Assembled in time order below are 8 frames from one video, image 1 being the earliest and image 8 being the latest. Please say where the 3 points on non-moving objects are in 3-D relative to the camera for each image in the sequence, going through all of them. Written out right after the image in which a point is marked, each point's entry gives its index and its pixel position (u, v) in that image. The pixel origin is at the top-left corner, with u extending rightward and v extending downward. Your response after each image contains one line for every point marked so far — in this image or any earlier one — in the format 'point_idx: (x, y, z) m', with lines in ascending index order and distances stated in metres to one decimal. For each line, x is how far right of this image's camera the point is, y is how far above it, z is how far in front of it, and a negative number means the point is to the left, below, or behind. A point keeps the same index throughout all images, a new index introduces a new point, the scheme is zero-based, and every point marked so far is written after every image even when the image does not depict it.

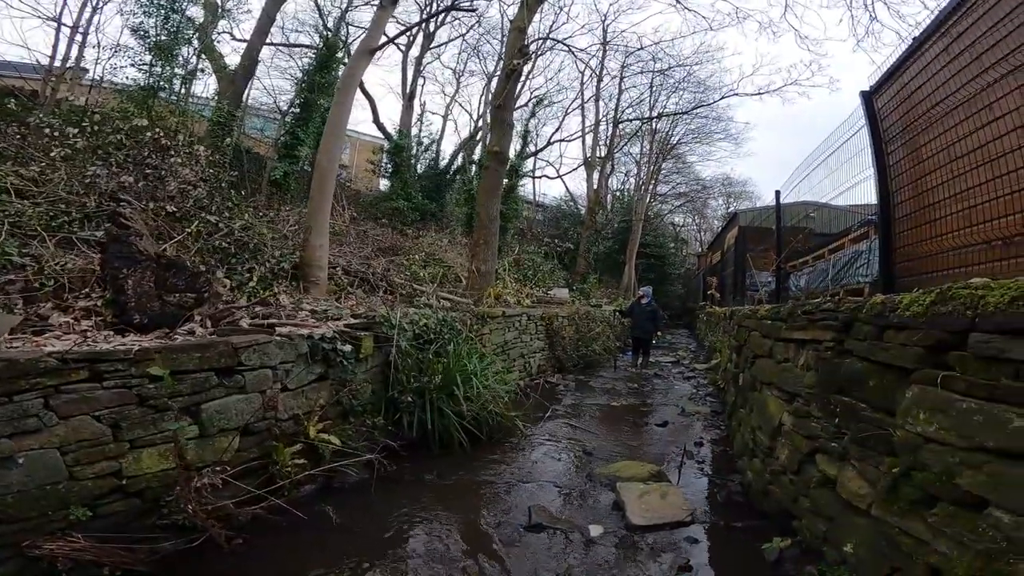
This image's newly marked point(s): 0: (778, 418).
0: (+1.8, -0.9, +3.8) m
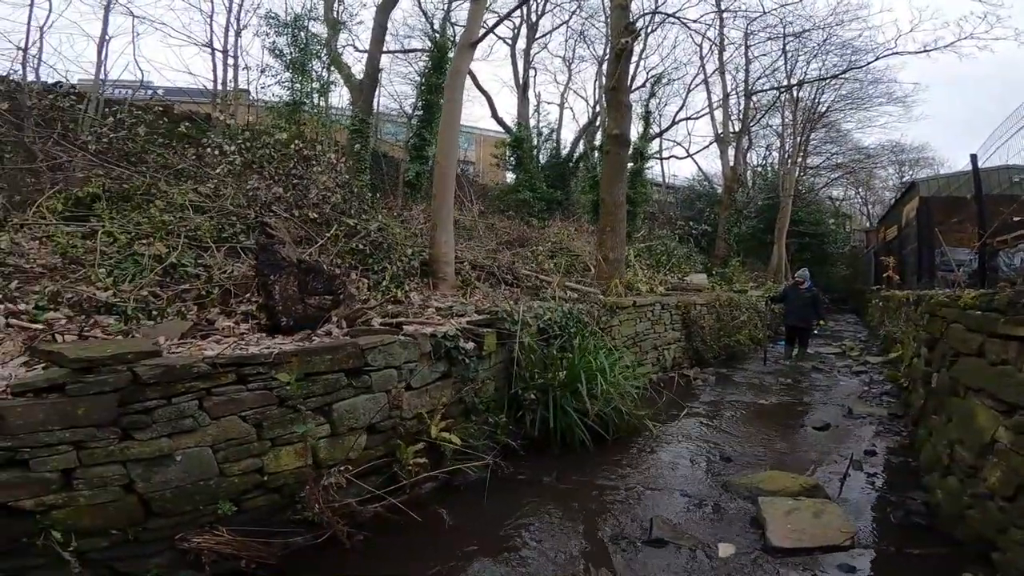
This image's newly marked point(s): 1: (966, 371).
0: (+2.6, -0.8, +3.0) m
1: (+2.8, -0.5, +3.4) m
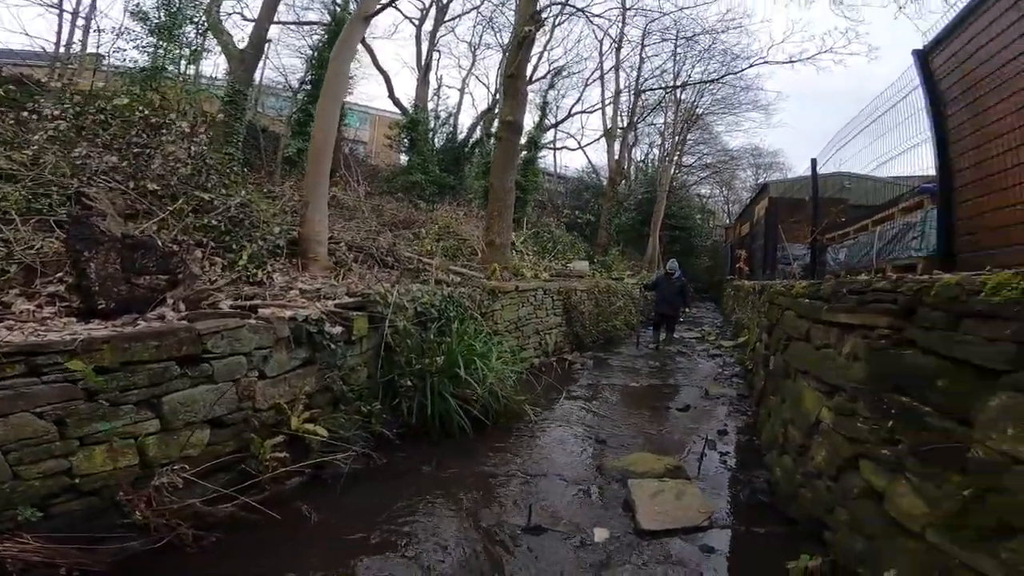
0: (+1.8, -0.8, +3.3) m
1: (+2.0, -0.5, +3.8) m
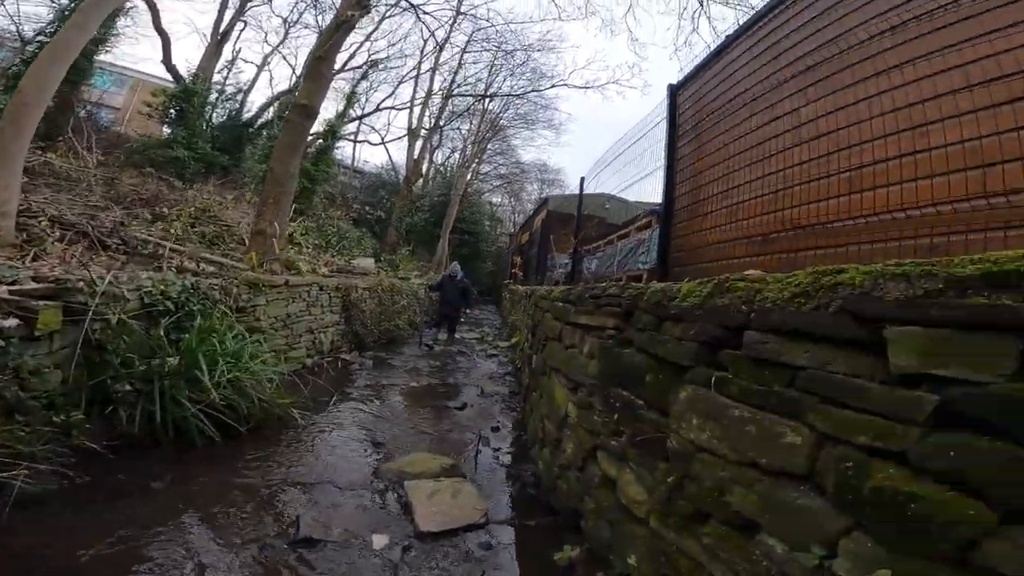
0: (+0.3, -0.8, +3.6) m
1: (+0.3, -0.5, +4.1) m
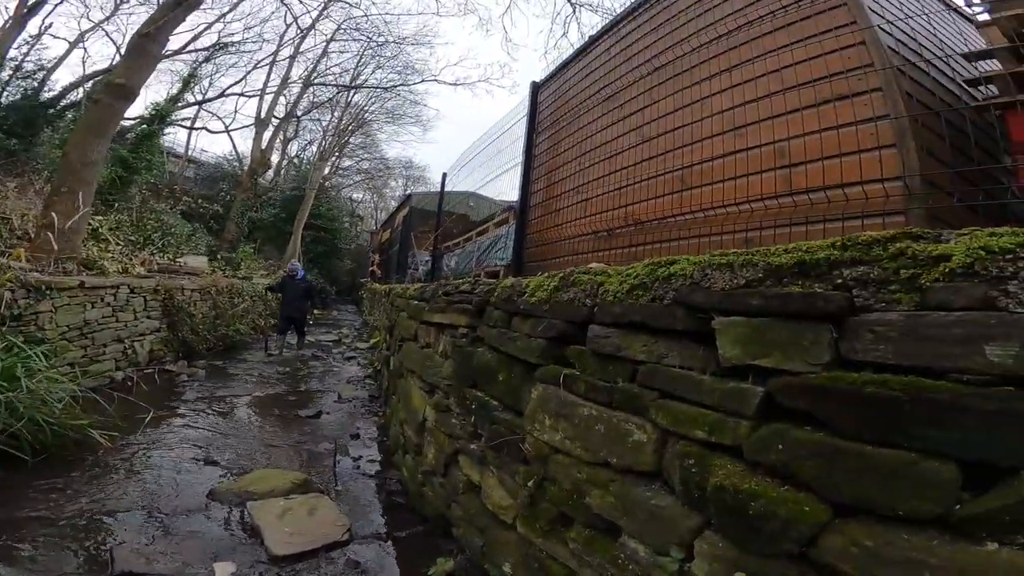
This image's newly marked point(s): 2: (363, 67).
0: (-0.6, -0.8, +3.4) m
1: (-0.7, -0.5, +3.9) m
2: (-5.5, +7.9, +19.3) m
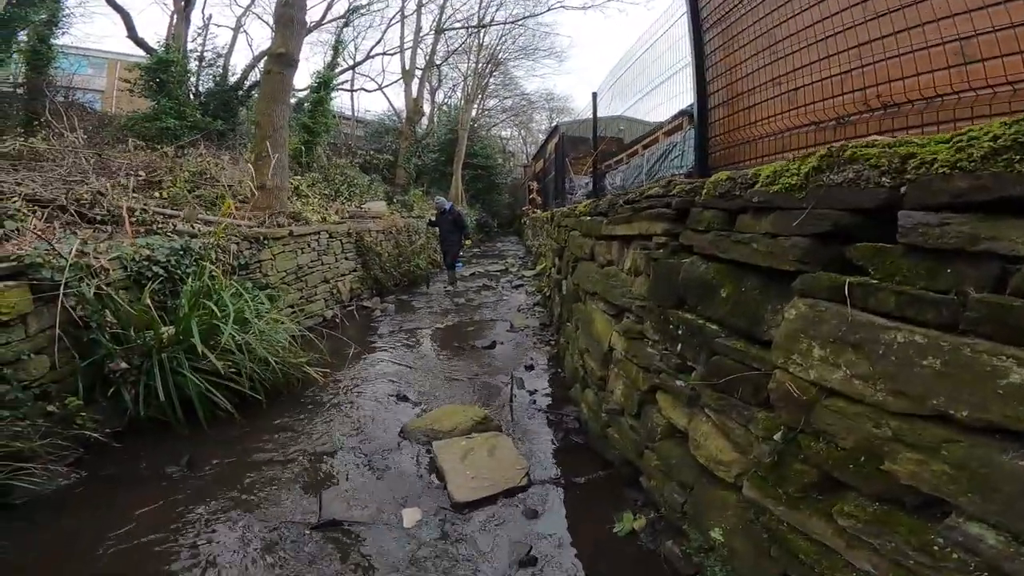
0: (+0.5, -0.3, +3.0) m
1: (+0.5, 0.0, +3.5) m
2: (-0.6, +10.1, +18.6) m
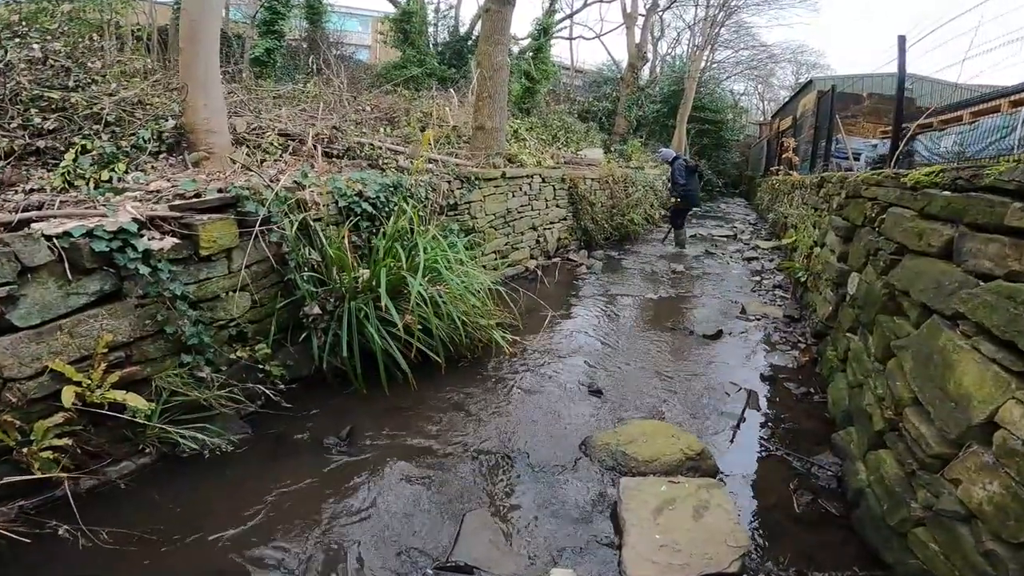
0: (+1.5, -0.4, +1.8) m
1: (+1.6, 0.0, +2.2) m
2: (+7.0, +11.0, +15.6) m
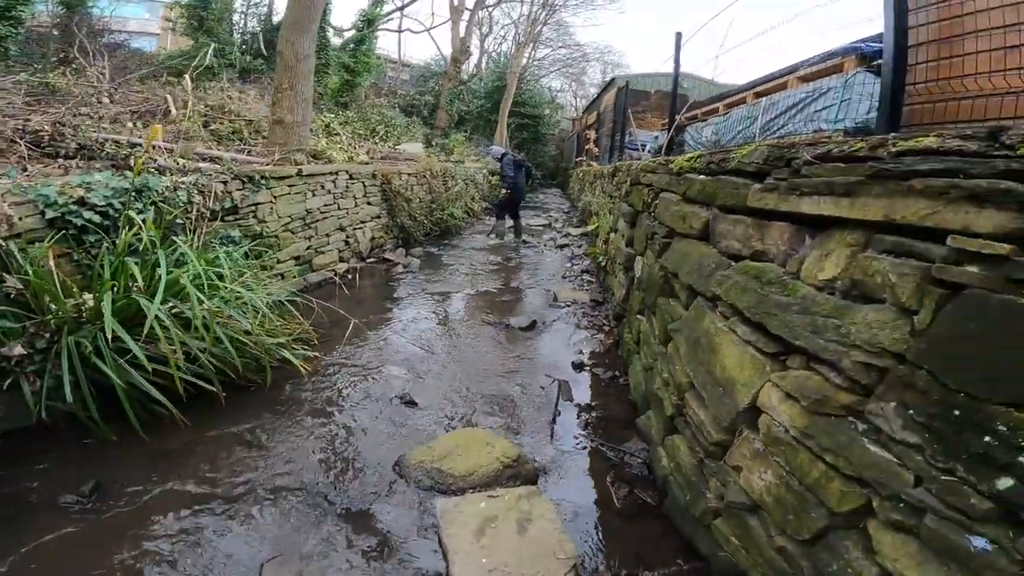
0: (+0.7, -0.3, +1.8) m
1: (+0.7, +0.1, +2.2) m
2: (+1.2, +11.5, +16.4) m
